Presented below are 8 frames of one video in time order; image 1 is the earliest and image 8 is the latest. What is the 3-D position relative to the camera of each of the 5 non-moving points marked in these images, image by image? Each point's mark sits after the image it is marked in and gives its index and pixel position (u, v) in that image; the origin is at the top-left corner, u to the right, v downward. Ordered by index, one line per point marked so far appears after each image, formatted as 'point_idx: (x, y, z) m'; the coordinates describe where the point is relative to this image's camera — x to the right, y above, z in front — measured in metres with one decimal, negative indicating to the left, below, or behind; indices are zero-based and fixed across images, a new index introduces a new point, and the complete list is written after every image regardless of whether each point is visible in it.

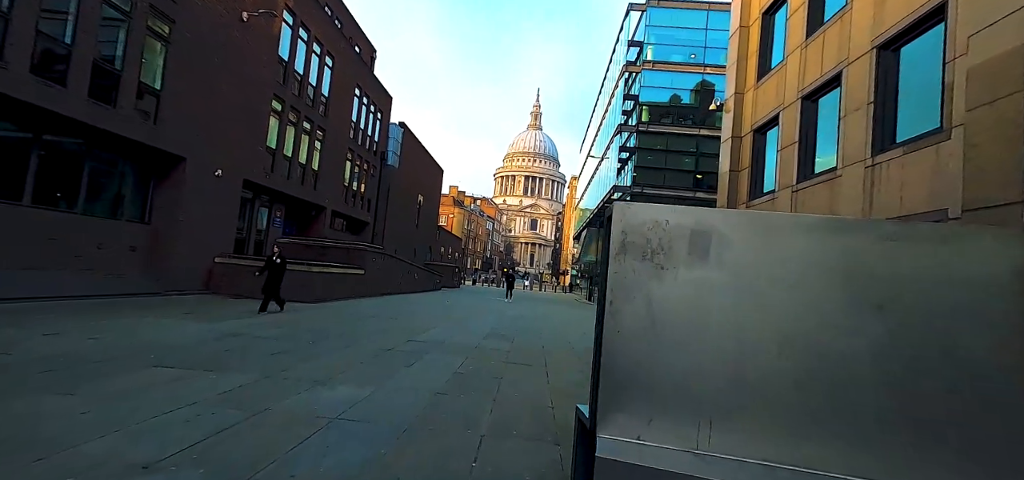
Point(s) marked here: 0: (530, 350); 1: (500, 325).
0: (+0.4, -2.3, +8.5) m
1: (-0.3, -2.6, +12.3) m
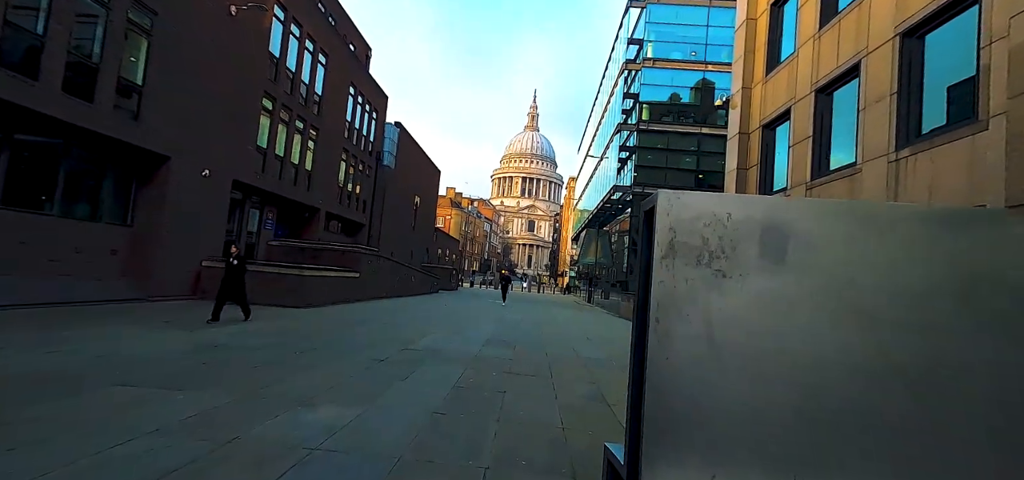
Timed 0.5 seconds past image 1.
0: (+0.4, -2.4, +8.0) m
1: (-0.3, -2.6, +11.8) m
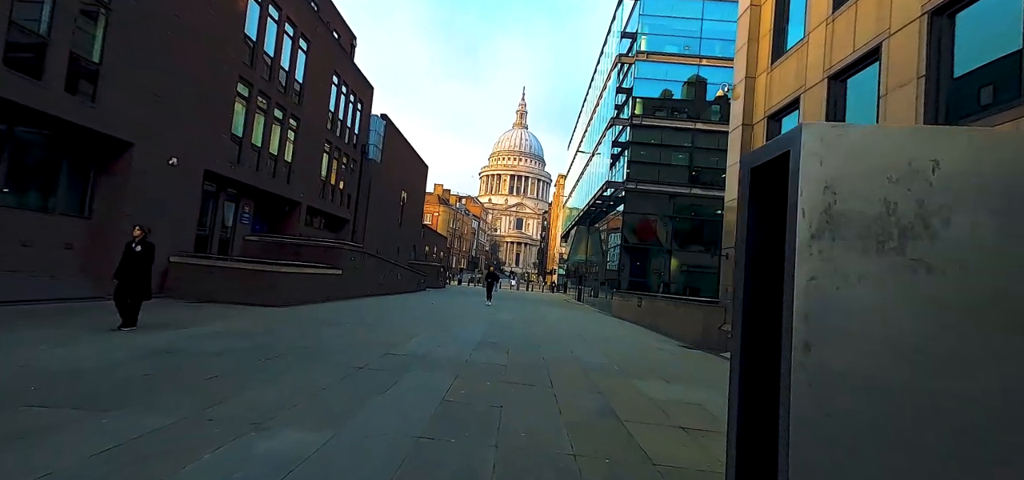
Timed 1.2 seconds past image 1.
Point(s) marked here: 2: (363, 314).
0: (+0.3, -2.2, +7.3) m
1: (-0.5, -2.5, +11.1) m
2: (-5.0, -2.5, +13.8) m
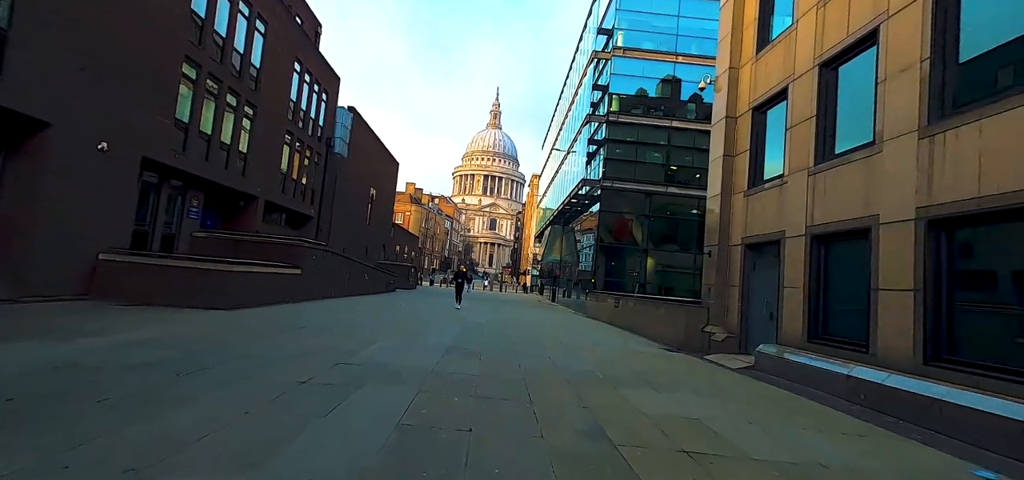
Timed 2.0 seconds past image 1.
0: (-0.1, -2.1, +6.4) m
1: (-1.2, -2.4, +10.1) m
2: (-5.9, -2.4, +12.5) m
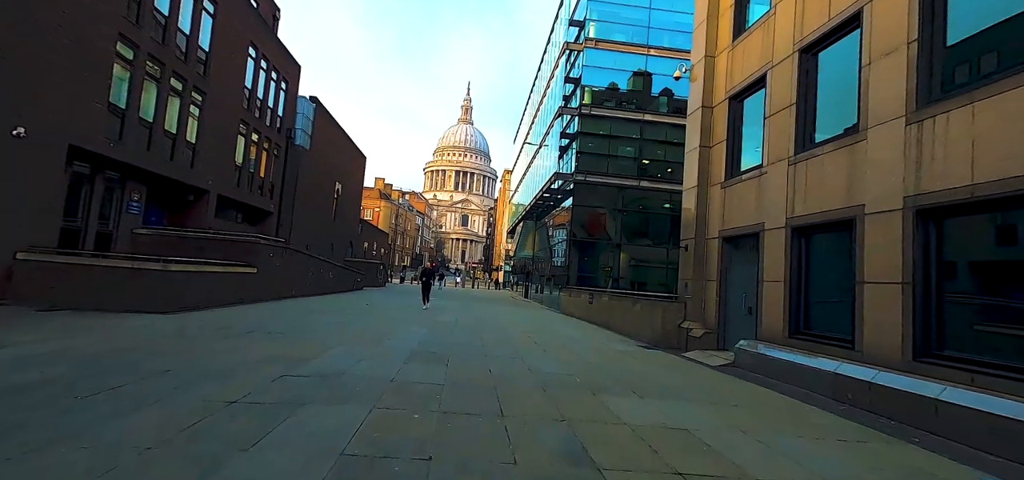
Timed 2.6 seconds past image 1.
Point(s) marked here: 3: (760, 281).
0: (-0.5, -2.0, +5.8) m
1: (-1.9, -2.3, +9.4) m
2: (-6.7, -2.3, +11.5) m
3: (+5.4, -0.9, +8.8) m
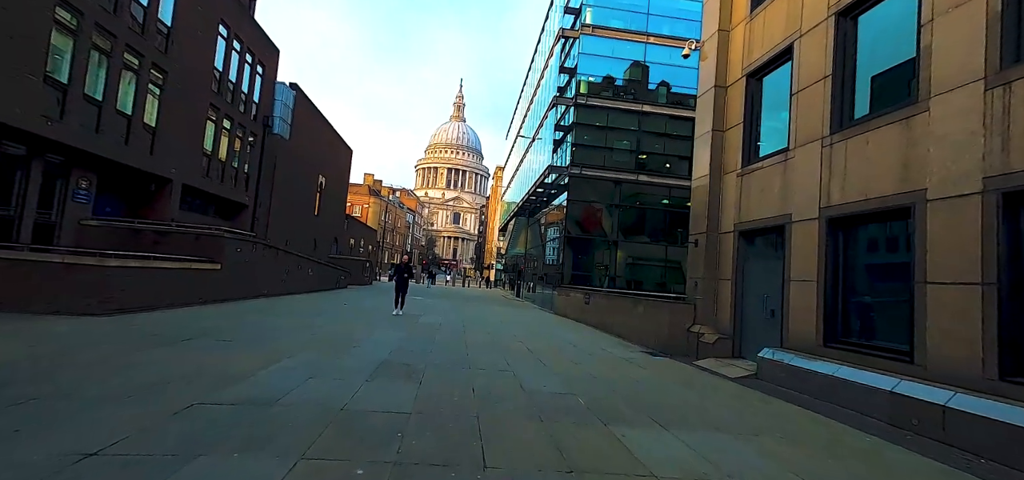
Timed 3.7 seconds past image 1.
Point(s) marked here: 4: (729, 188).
0: (-0.7, -1.9, +4.5) m
1: (-2.1, -2.1, +8.2) m
2: (-7.0, -2.1, +10.1) m
3: (+5.2, -0.8, +7.7) m
4: (+5.2, +1.2, +9.7) m
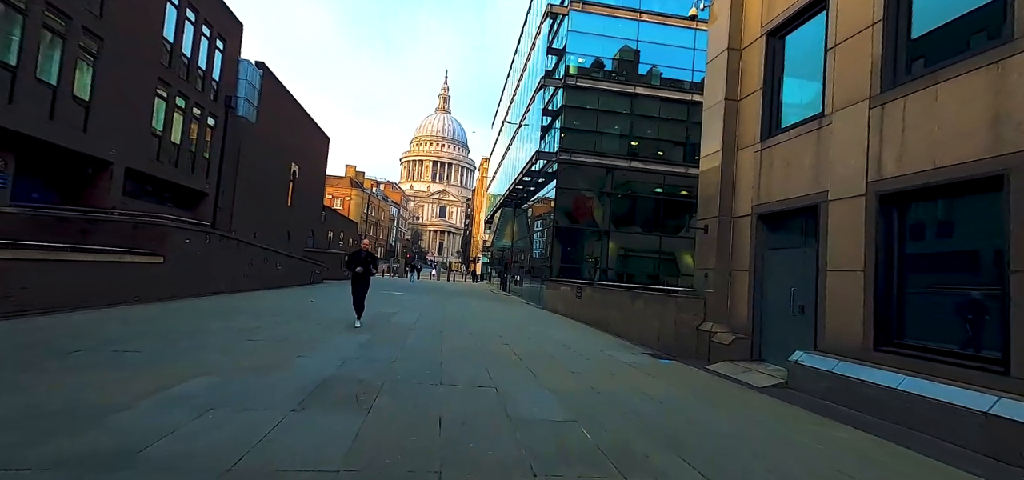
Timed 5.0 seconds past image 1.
0: (-0.8, -1.7, +3.1) m
1: (-2.3, -1.9, +6.7) m
2: (-7.3, -1.8, +8.5) m
3: (+4.9, -0.5, +6.5) m
4: (+4.8, +1.5, +8.5) m
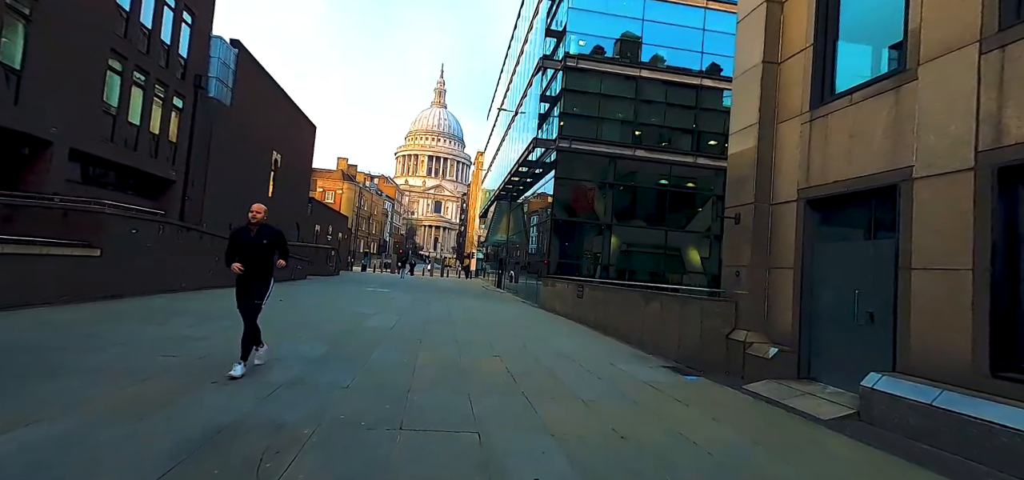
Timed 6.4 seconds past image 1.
0: (-0.9, -1.5, +1.6) m
1: (-2.5, -1.7, +5.2) m
2: (-7.4, -1.6, +7.0) m
3: (+4.8, -0.4, +5.1) m
4: (+4.7, +1.7, +7.0) m
